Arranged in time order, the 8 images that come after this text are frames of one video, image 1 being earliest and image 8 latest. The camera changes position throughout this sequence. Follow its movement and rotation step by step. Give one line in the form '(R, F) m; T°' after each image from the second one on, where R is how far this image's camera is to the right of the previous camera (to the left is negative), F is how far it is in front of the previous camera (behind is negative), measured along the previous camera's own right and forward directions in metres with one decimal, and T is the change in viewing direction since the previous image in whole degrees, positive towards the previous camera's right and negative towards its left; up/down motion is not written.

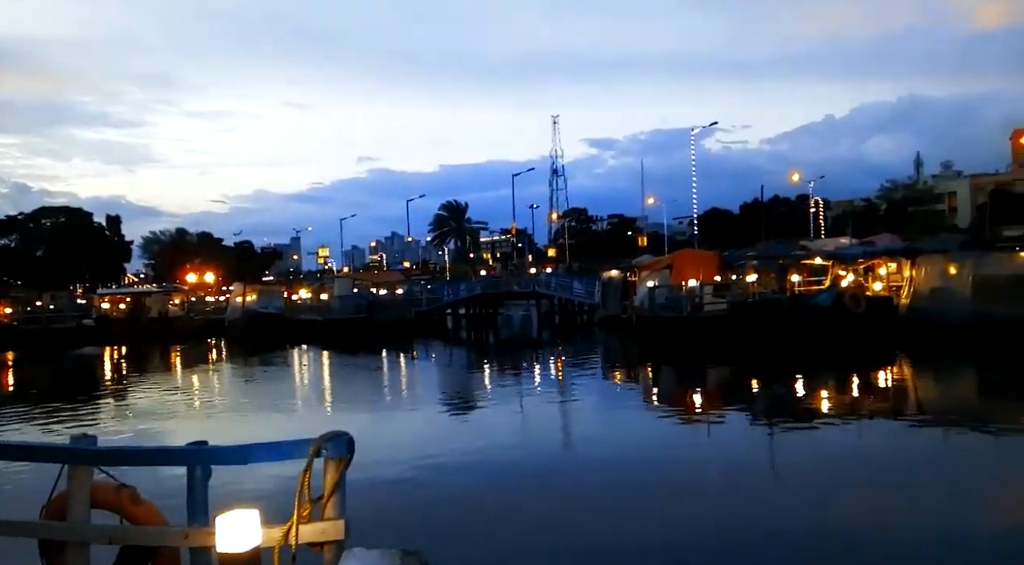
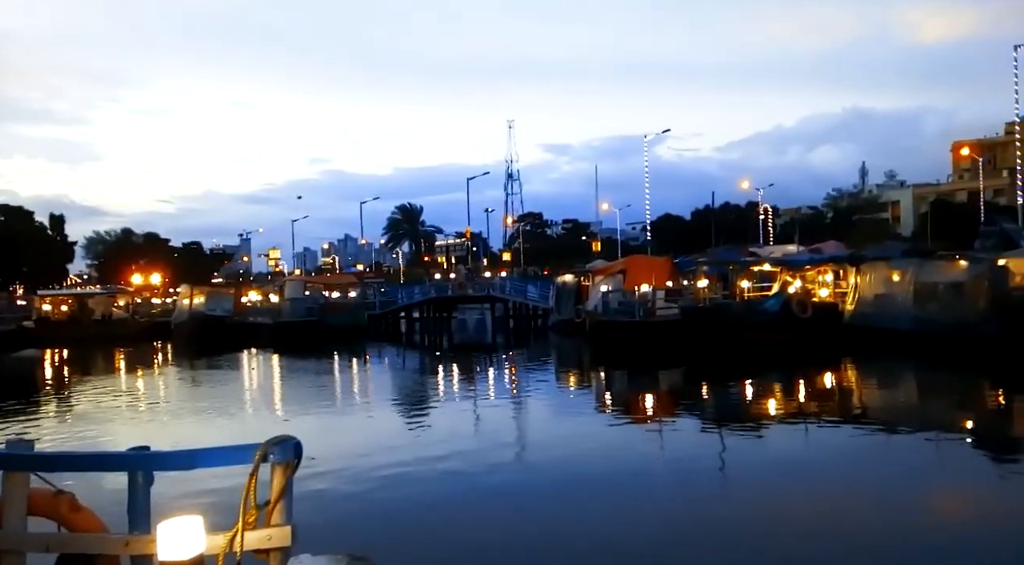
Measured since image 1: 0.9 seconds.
(0.0, +0.1) m; +2°
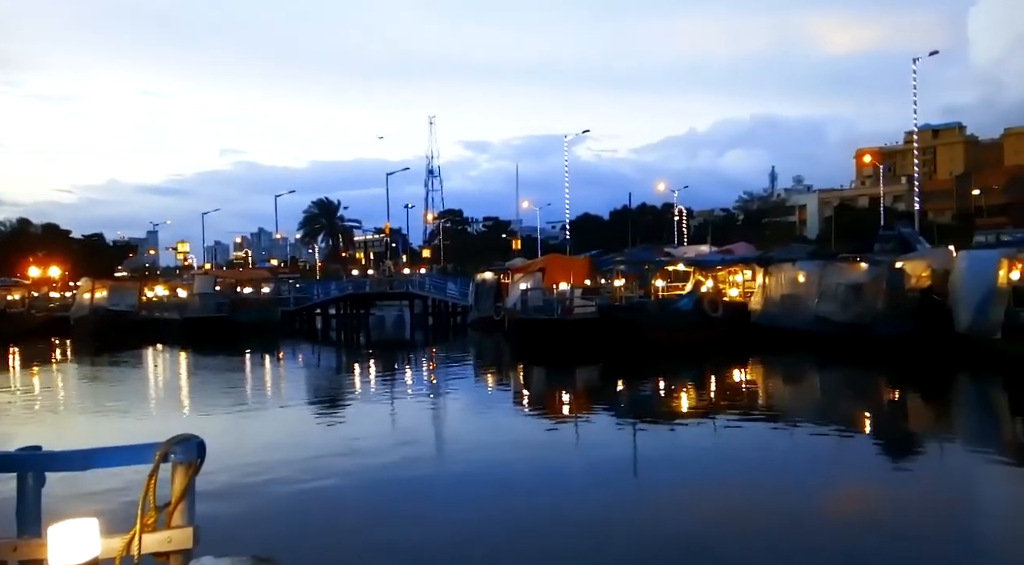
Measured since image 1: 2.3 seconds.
(0.0, -0.2) m; +4°
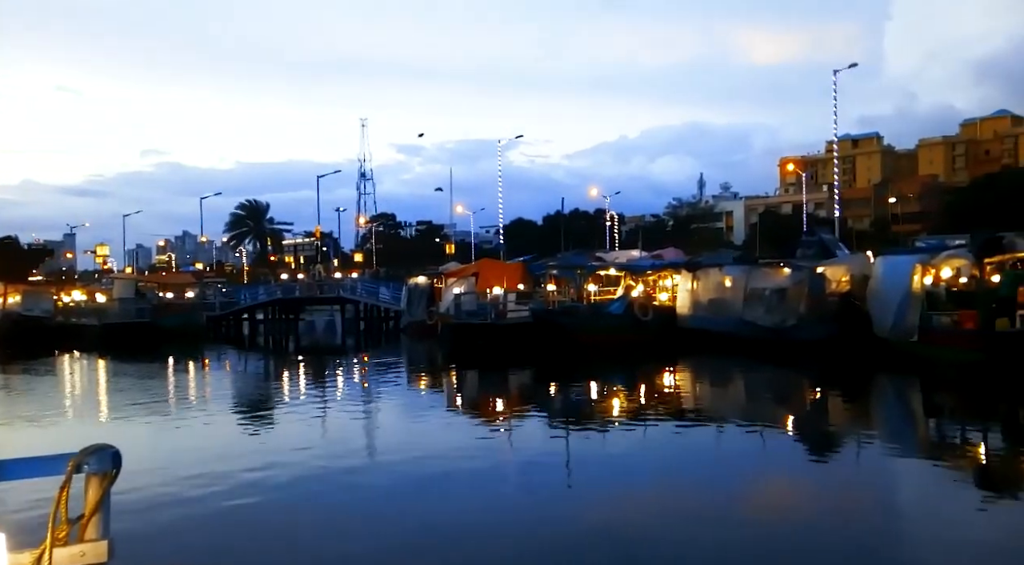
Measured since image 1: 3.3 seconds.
(-0.8, -0.1) m; +6°
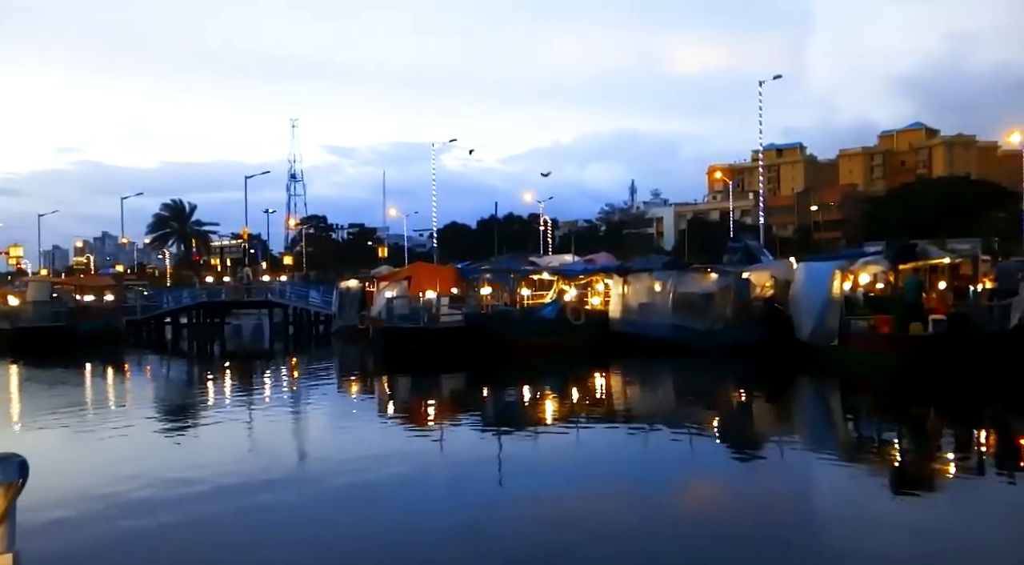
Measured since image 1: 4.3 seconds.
(-0.8, 0.0) m; +6°
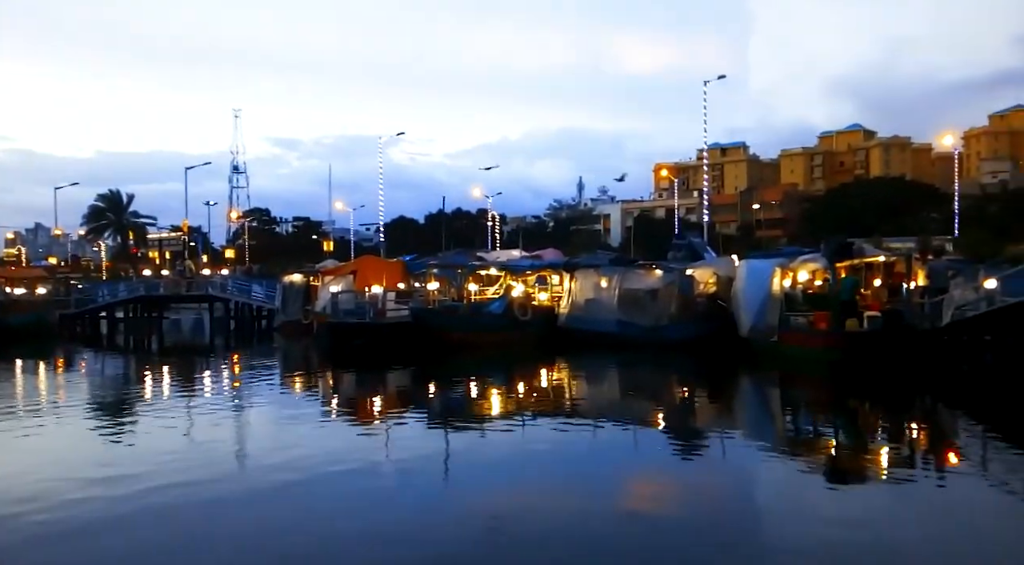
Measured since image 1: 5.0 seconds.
(-0.6, 0.0) m; +5°
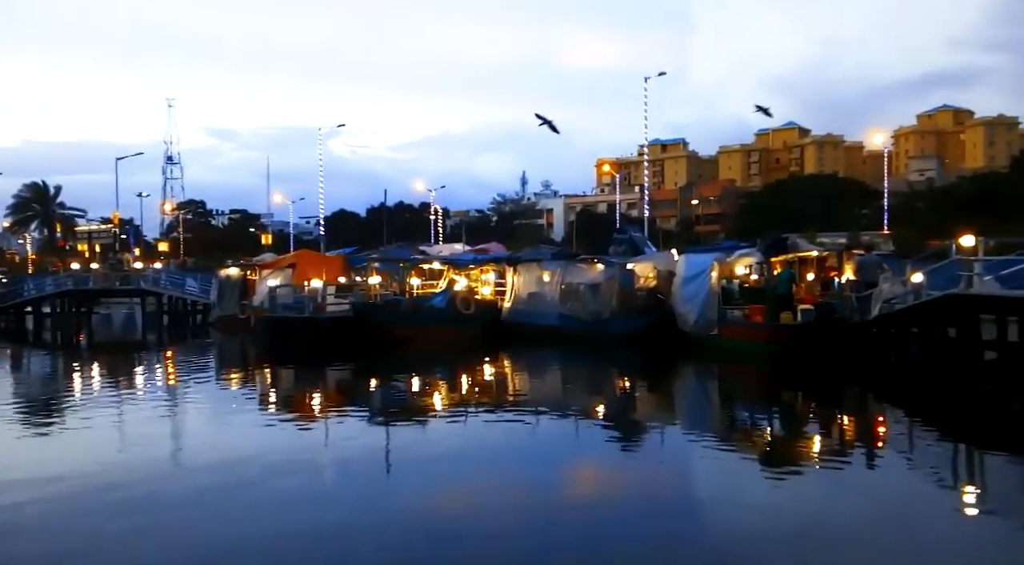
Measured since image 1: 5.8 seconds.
(-0.6, +0.1) m; +5°
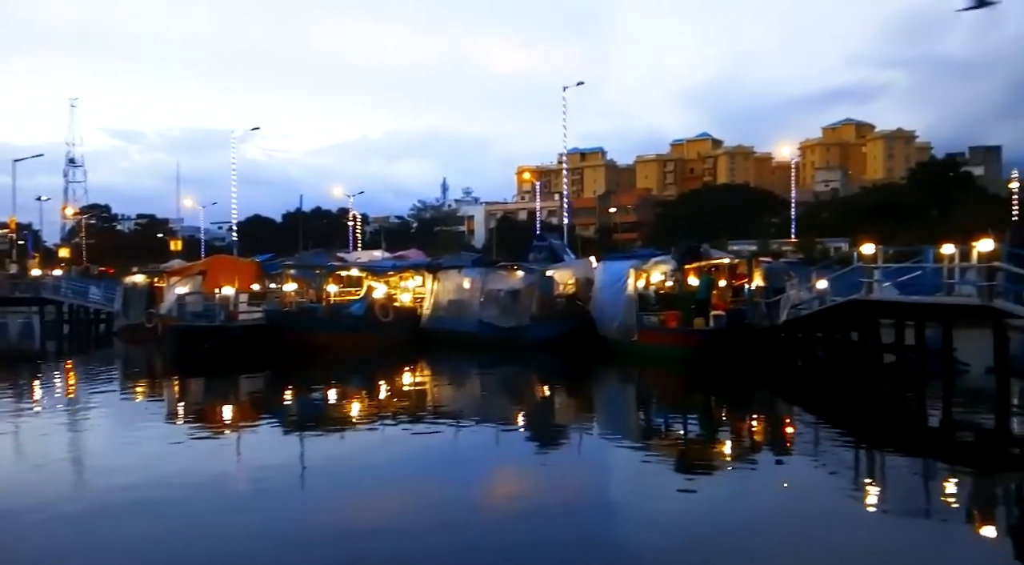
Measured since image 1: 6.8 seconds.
(-0.8, +0.3) m; +7°
